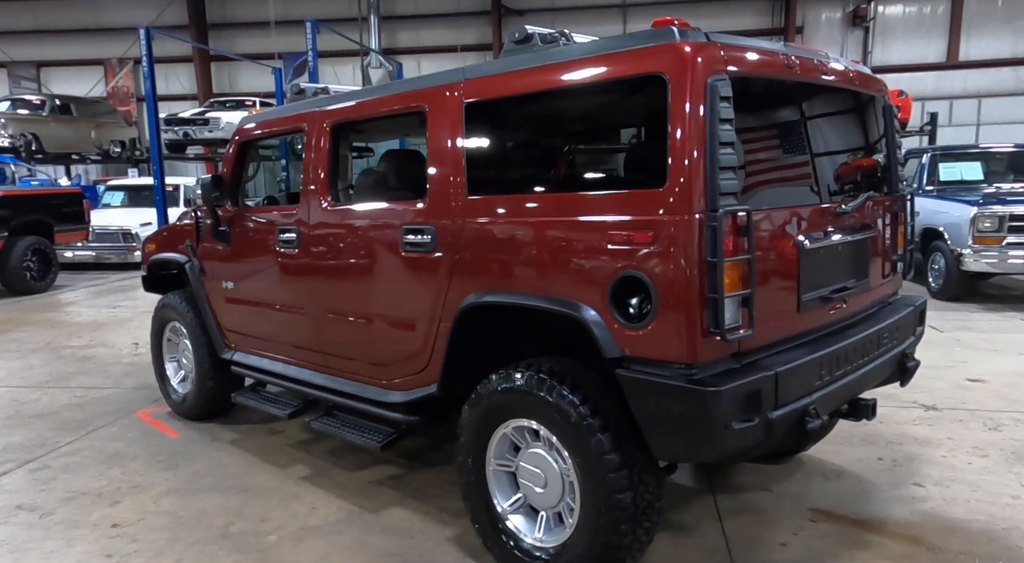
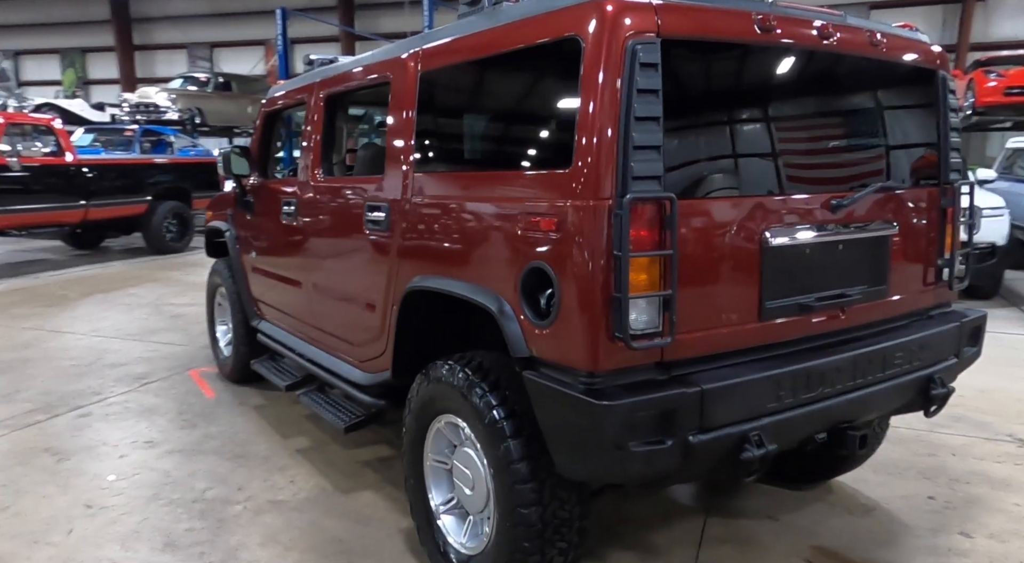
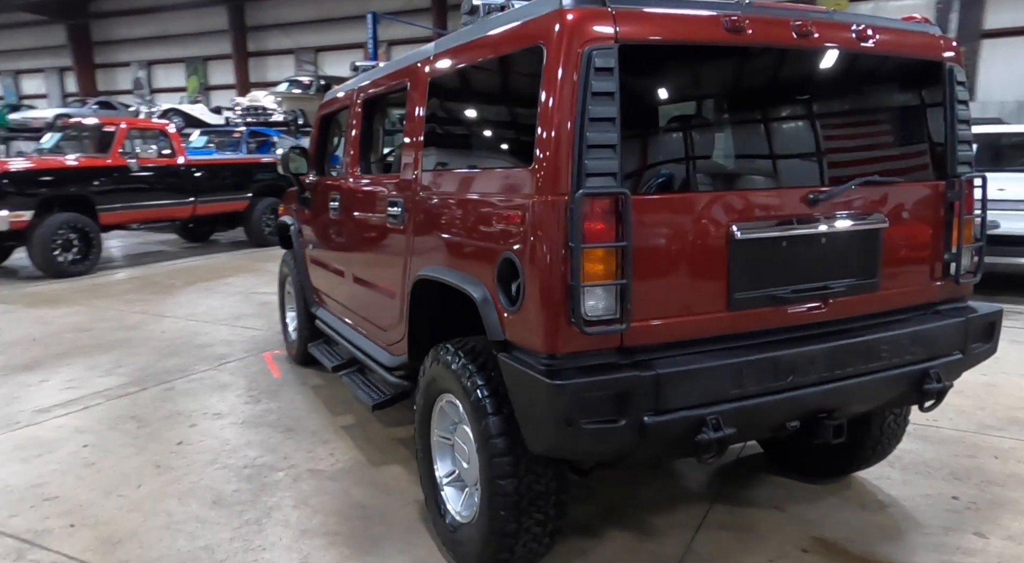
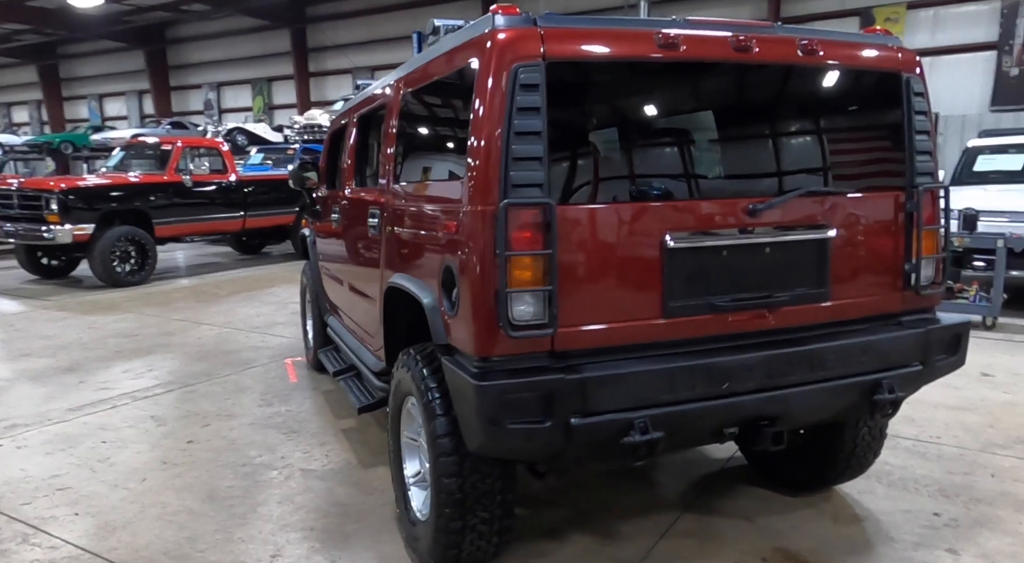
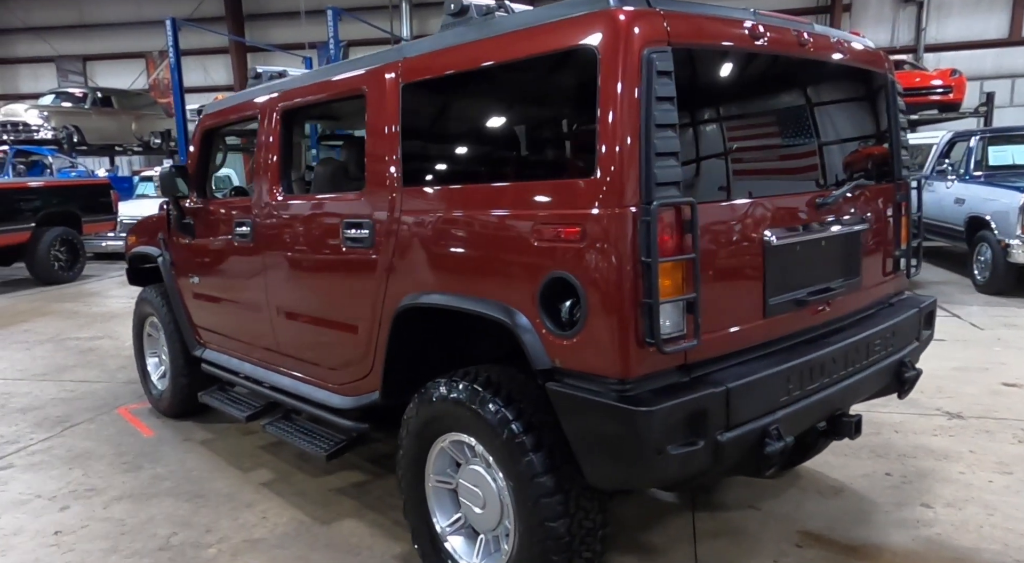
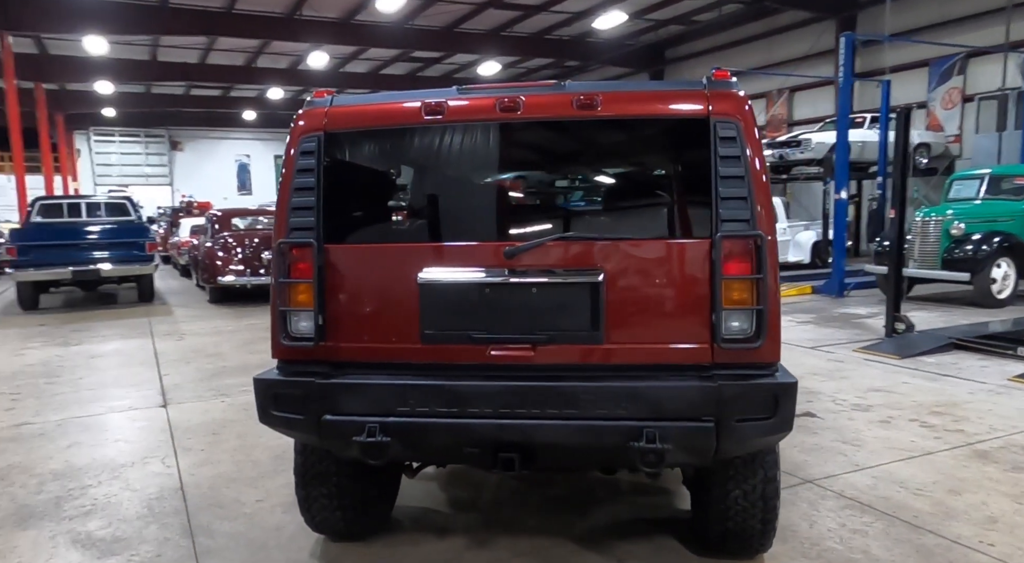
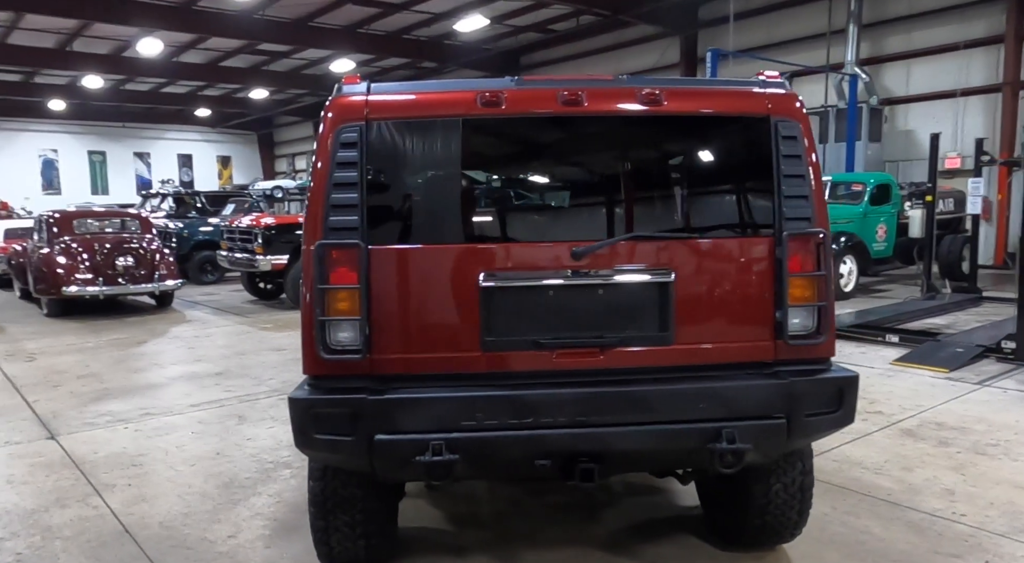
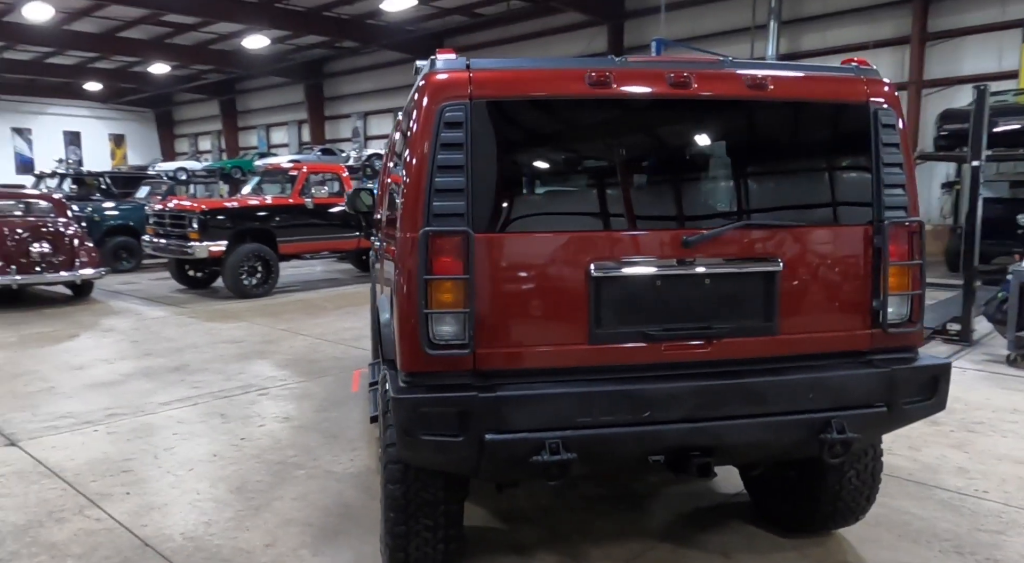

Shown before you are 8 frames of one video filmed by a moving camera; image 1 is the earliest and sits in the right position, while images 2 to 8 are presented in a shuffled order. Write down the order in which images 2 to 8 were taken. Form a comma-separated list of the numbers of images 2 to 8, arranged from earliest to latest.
5, 2, 3, 4, 8, 7, 6
